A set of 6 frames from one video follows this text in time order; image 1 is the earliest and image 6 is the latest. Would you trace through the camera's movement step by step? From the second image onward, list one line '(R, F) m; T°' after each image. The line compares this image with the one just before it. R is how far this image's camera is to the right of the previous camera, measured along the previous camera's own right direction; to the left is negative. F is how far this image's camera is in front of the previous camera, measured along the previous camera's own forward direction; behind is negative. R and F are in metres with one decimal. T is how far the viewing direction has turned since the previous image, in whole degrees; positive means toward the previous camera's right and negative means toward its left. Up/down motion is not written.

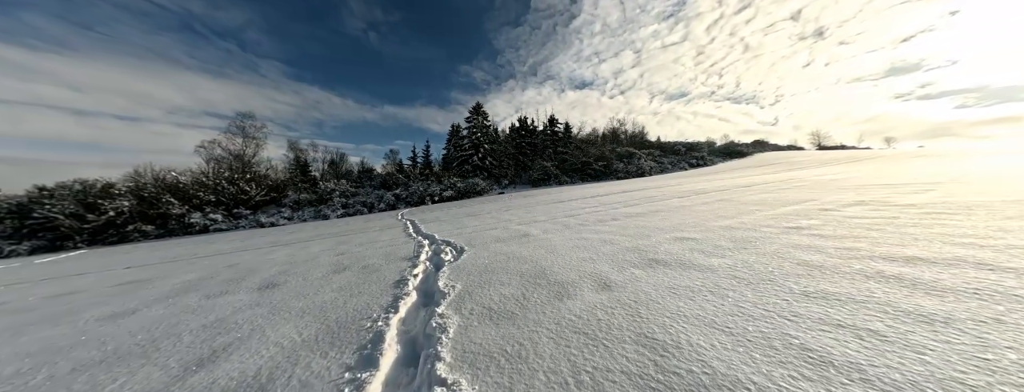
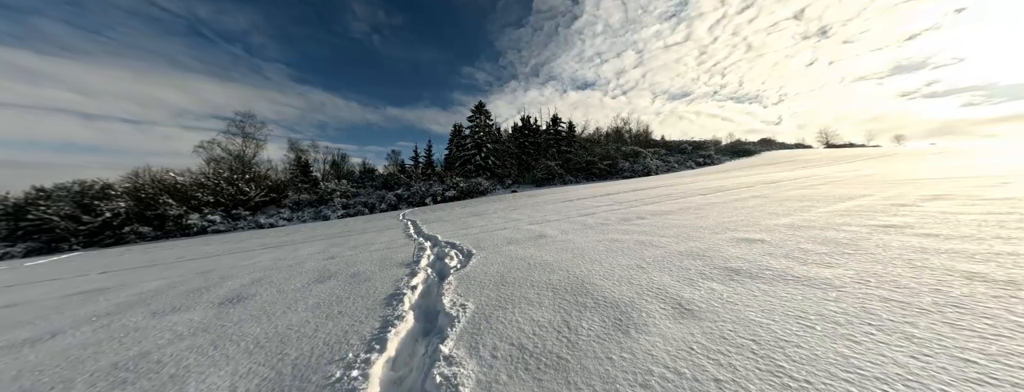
(-0.2, +0.6) m; 0°
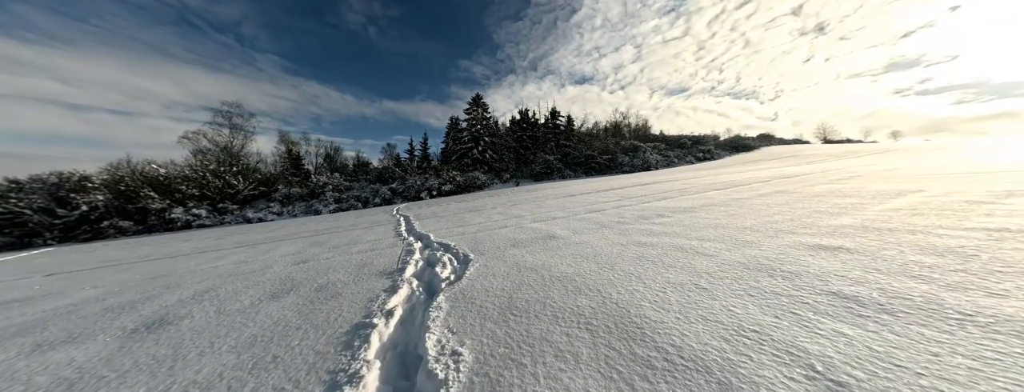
(-0.1, +0.6) m; +1°
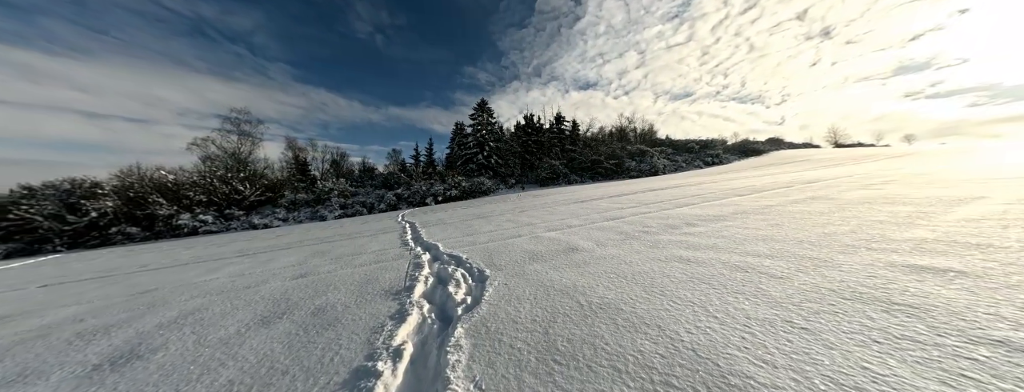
(-0.2, +0.3) m; -1°
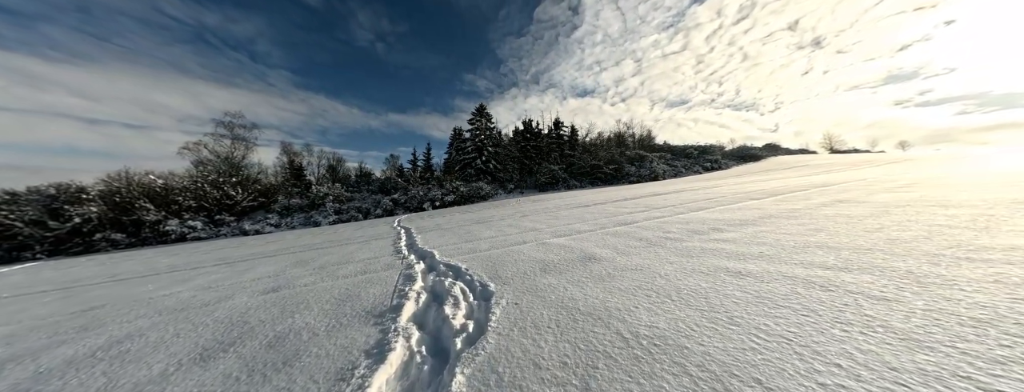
(-0.1, +0.4) m; 0°
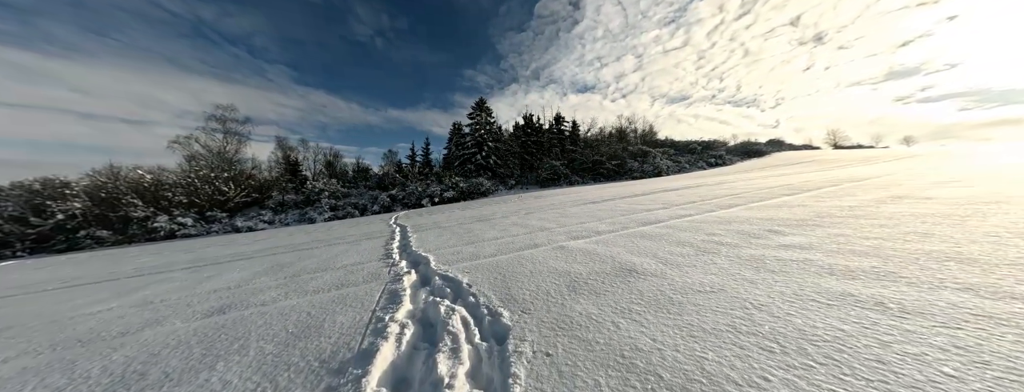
(-0.2, +0.6) m; 0°
